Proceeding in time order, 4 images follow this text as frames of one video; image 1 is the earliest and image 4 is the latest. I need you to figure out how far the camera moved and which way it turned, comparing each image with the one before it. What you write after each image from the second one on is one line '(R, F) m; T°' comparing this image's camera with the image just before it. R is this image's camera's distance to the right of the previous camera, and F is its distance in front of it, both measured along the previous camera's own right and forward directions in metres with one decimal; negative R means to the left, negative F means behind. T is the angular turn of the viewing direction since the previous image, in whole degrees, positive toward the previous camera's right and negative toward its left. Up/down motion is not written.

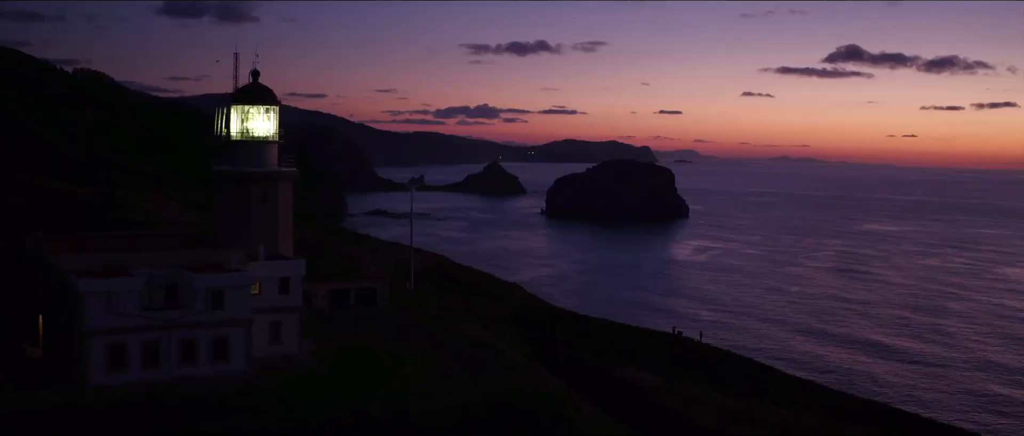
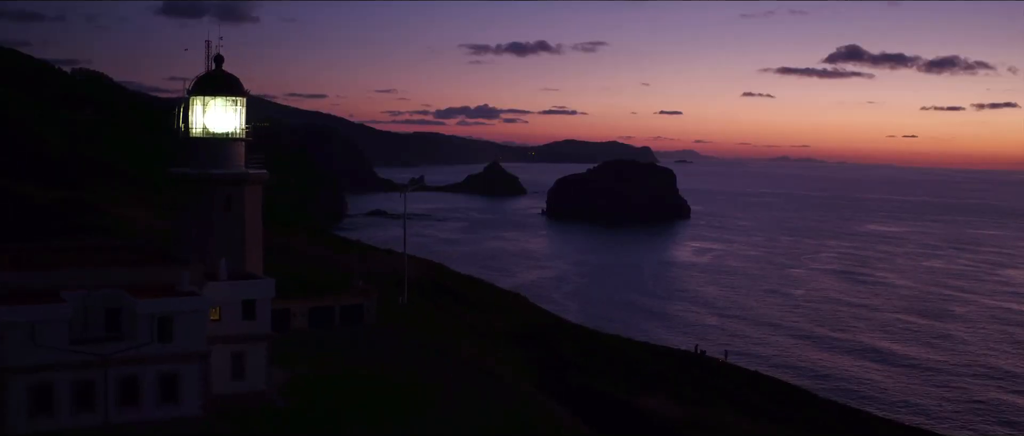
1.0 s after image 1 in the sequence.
(0.0, +1.8) m; 0°
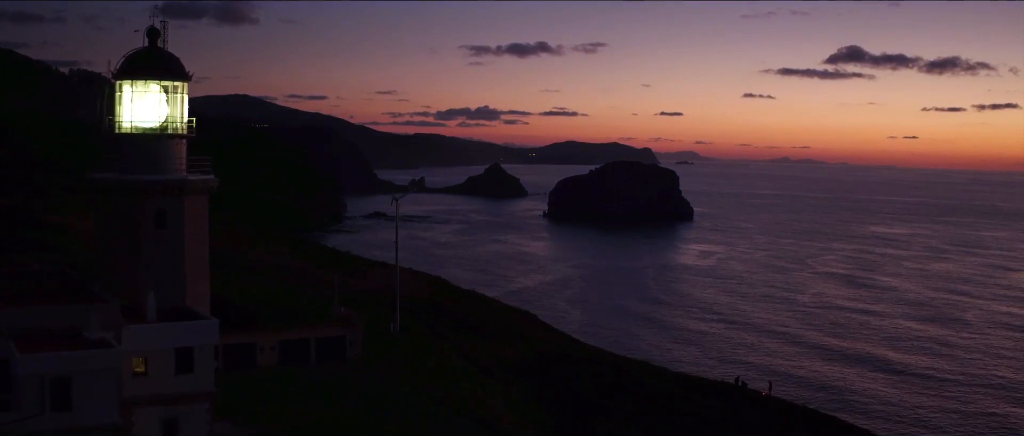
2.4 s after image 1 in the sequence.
(-0.2, +3.0) m; 0°
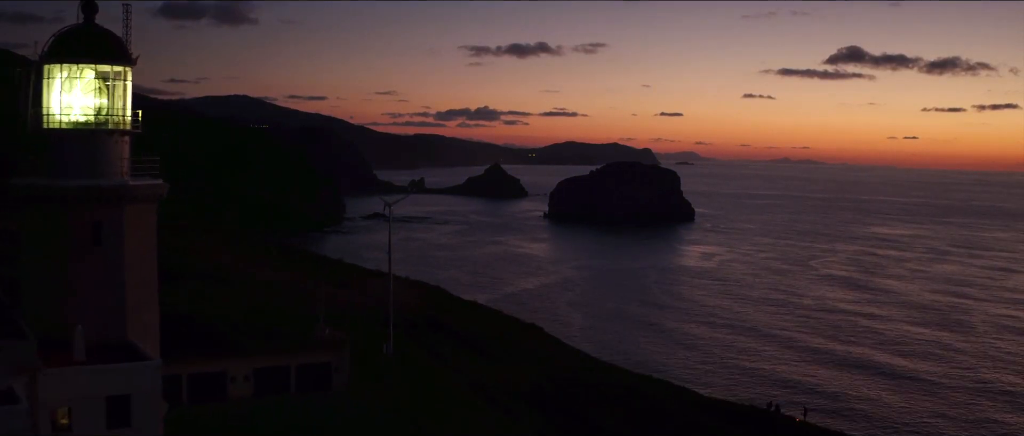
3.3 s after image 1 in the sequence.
(-0.2, +1.9) m; 0°
